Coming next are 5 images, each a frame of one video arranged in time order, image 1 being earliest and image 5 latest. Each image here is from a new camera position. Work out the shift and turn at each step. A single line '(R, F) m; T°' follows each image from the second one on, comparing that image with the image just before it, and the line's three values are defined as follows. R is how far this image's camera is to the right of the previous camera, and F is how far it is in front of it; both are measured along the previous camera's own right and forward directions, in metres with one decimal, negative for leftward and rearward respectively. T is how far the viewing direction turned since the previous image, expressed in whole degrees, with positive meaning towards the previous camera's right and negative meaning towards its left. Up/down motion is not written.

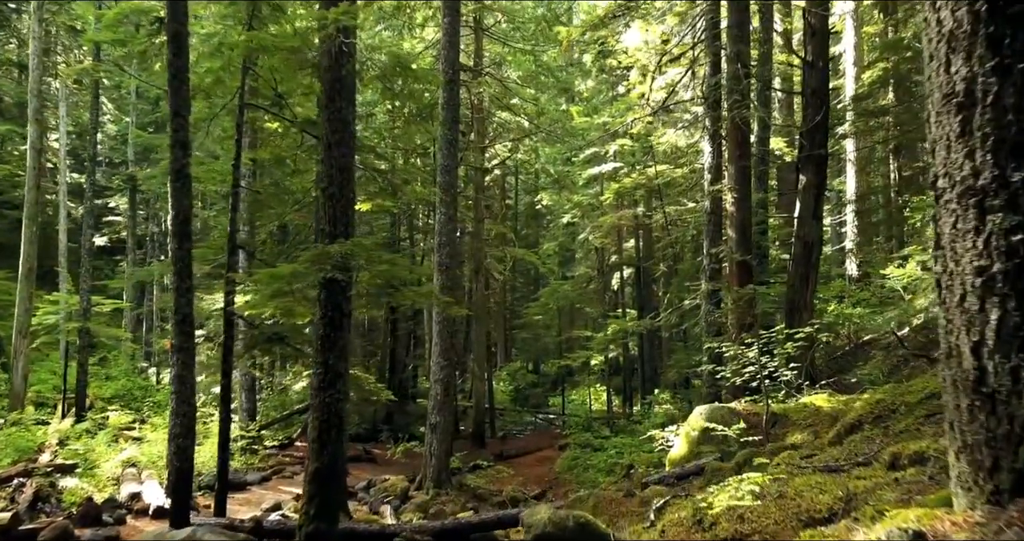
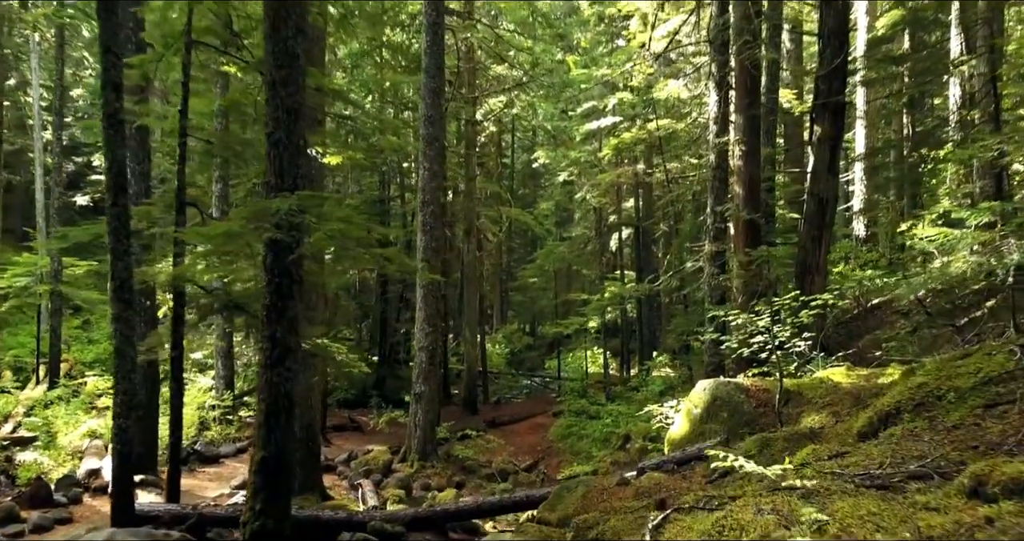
(+0.2, +0.9) m; 0°
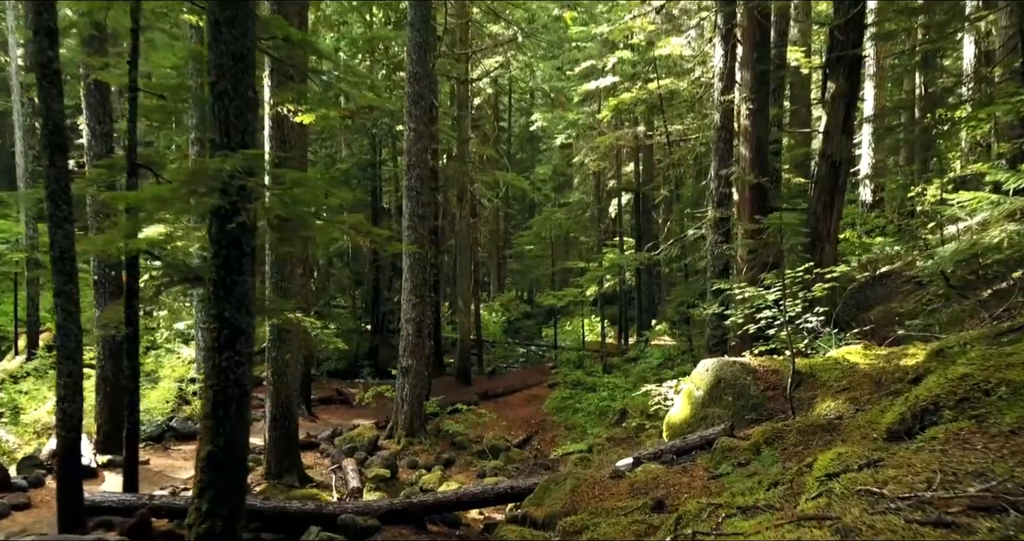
(+0.1, +0.7) m; 0°
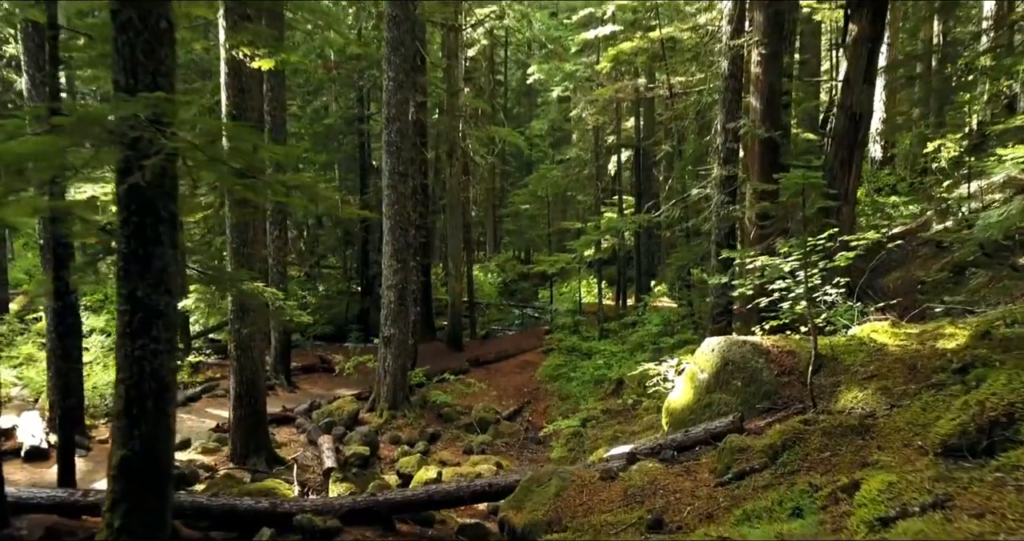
(+0.2, +0.8) m; 0°
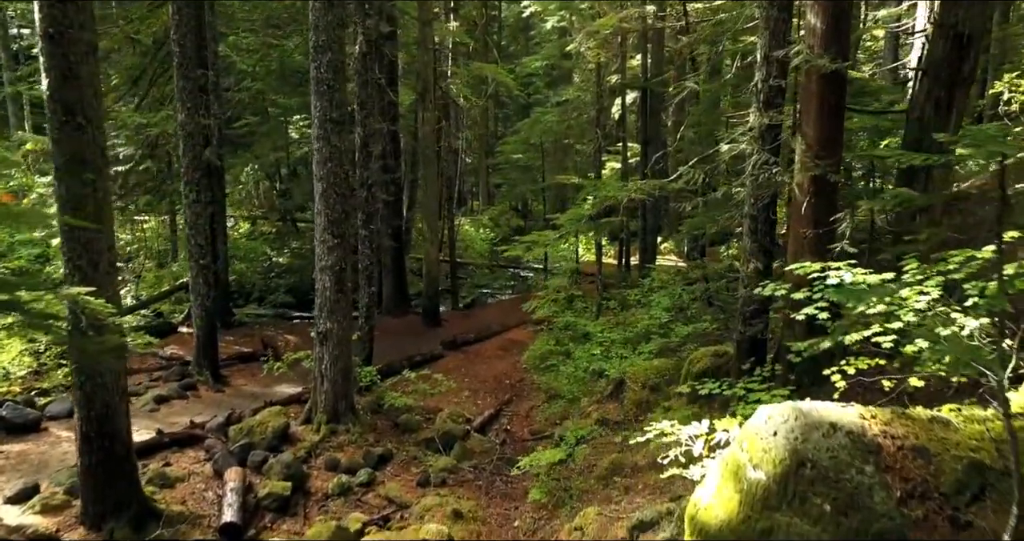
(+0.4, +2.5) m; 0°
